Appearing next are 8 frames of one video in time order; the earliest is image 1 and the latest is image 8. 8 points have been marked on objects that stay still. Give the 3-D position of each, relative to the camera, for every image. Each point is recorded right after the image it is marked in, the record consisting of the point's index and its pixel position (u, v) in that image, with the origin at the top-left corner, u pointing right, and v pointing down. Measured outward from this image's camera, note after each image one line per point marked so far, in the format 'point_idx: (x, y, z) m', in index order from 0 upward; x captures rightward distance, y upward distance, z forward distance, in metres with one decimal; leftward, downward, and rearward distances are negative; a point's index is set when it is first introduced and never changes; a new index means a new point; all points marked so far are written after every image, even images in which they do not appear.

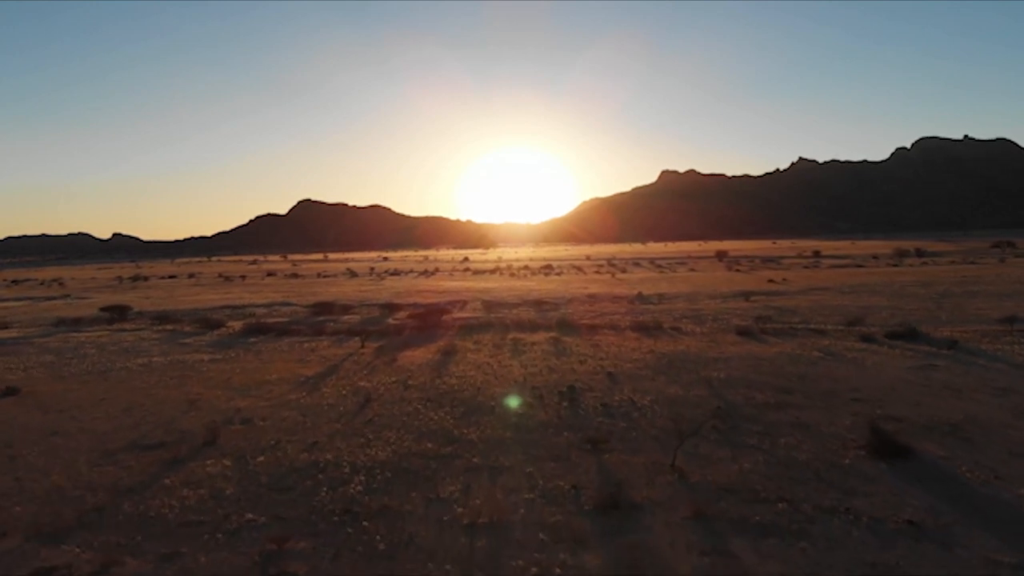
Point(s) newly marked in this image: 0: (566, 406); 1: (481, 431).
0: (+1.0, -2.1, +19.6) m
1: (-0.5, -2.3, +17.4) m
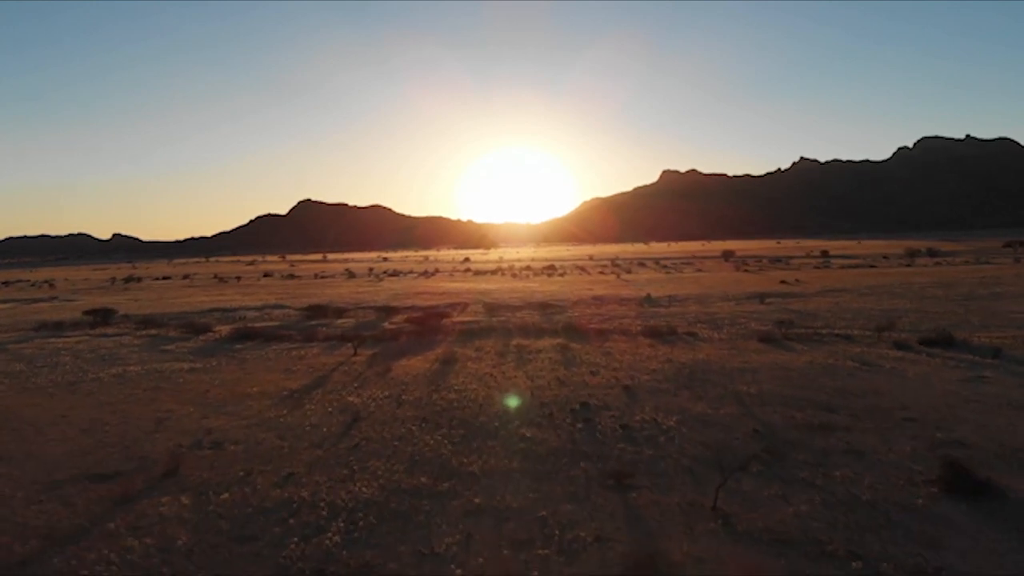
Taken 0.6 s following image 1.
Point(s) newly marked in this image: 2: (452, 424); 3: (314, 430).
0: (+1.1, -2.2, +17.2) m
1: (-0.4, -2.3, +15.0) m
2: (-1.0, -2.2, +18.0) m
3: (-3.3, -2.4, +18.4) m
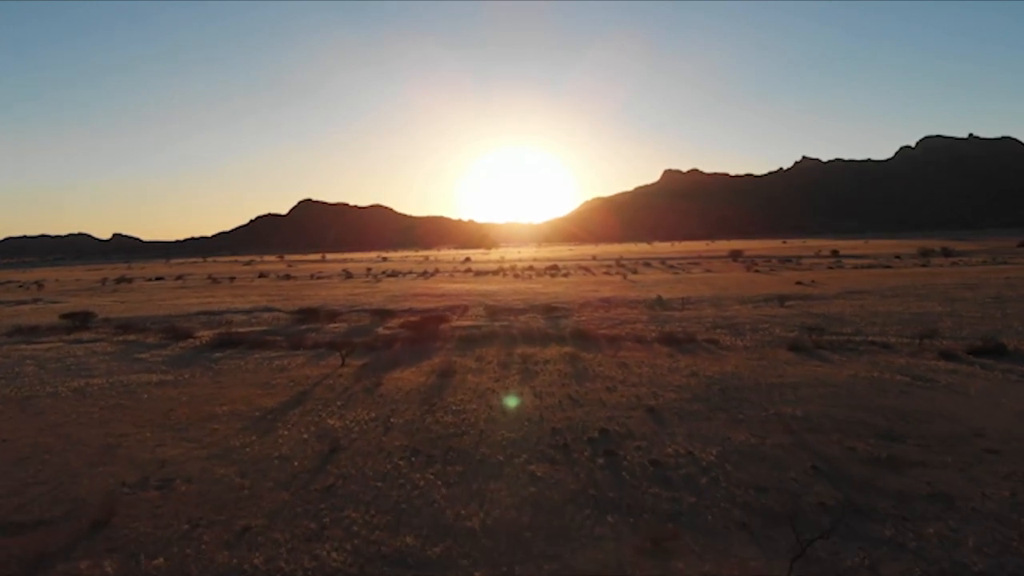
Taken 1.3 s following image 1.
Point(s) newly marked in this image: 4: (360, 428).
0: (+1.2, -2.3, +14.3) m
1: (-0.3, -2.4, +12.0) m
2: (-0.9, -2.3, +15.0) m
3: (-3.2, -2.5, +15.4) m
4: (-2.5, -2.3, +18.0) m
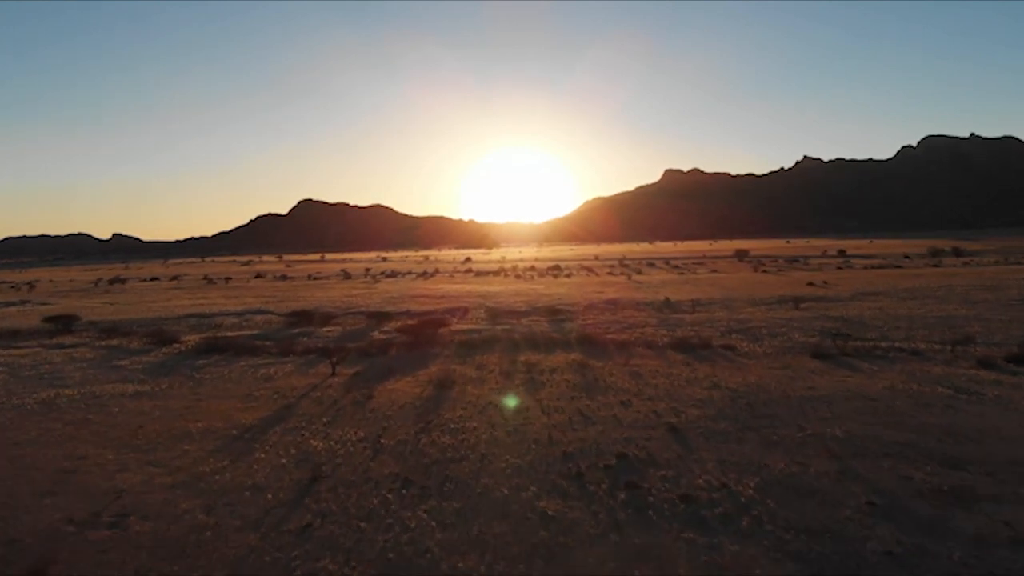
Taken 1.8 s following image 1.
0: (+1.2, -2.3, +12.3) m
1: (-0.2, -2.5, +10.0) m
2: (-0.8, -2.4, +13.0) m
3: (-3.1, -2.5, +13.4) m
4: (-2.4, -2.3, +16.0) m
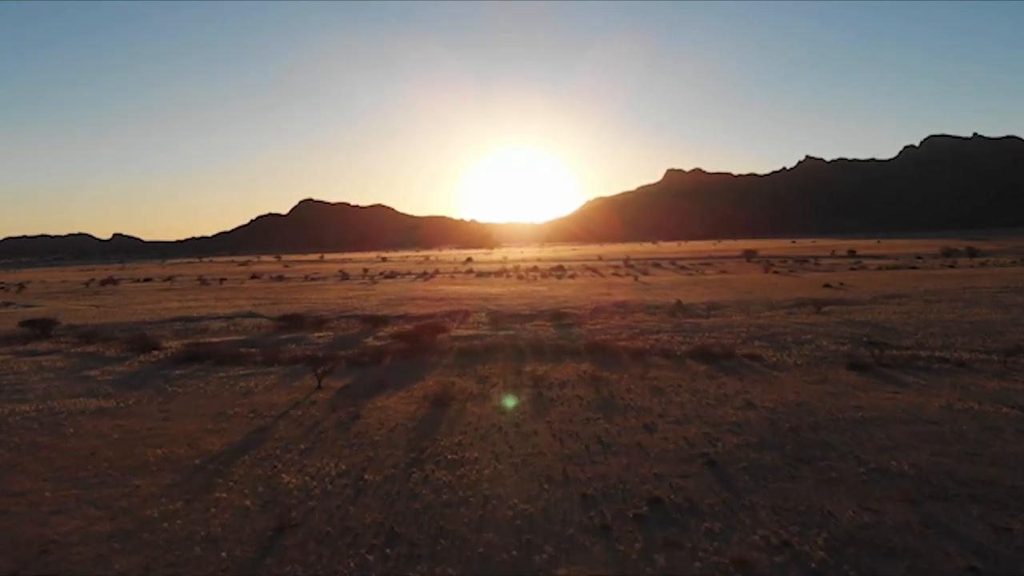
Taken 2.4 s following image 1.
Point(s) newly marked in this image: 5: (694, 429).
0: (+1.3, -2.4, +9.7) m
1: (-0.1, -2.6, +7.5) m
2: (-0.7, -2.5, +10.5) m
3: (-3.0, -2.6, +10.9) m
4: (-2.3, -2.4, +13.4) m
5: (+2.7, -2.1, +16.4) m
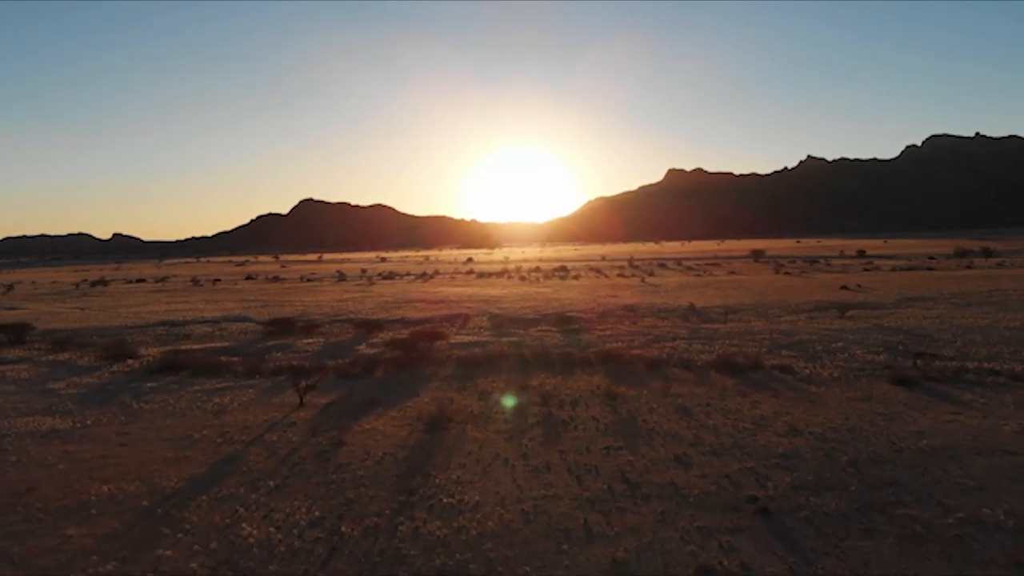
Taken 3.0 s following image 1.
0: (+1.4, -2.5, +7.2) m
1: (0.0, -2.7, +5.0) m
2: (-0.6, -2.6, +8.0) m
3: (-2.9, -2.7, +8.4) m
4: (-2.2, -2.5, +10.9) m
5: (+2.8, -2.2, +13.9) m
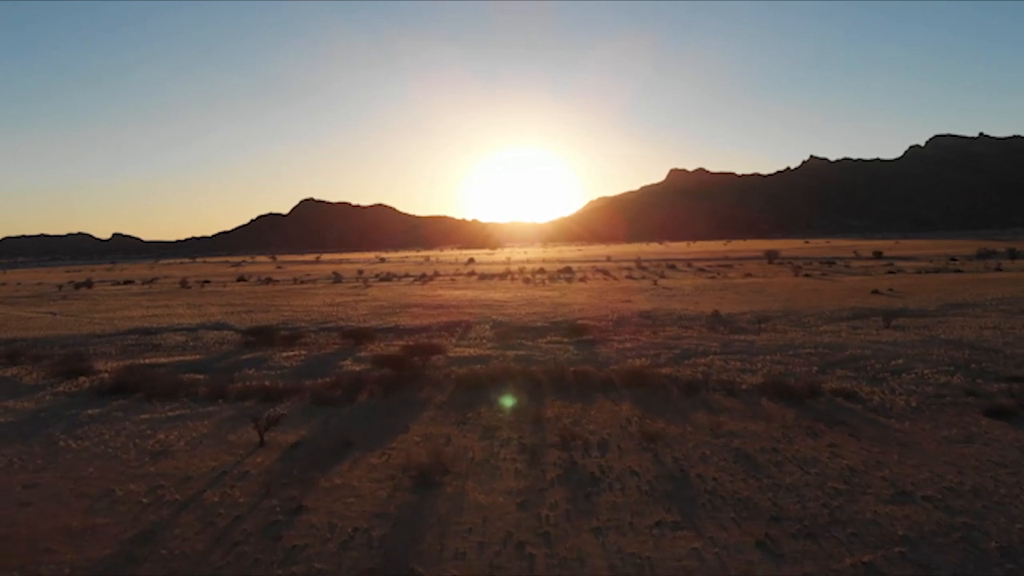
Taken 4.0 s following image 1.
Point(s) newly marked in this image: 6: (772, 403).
0: (+1.6, -2.7, +3.1) m
1: (+0.2, -2.9, +0.9) m
2: (-0.4, -2.7, +3.9) m
3: (-2.7, -2.9, +4.3) m
4: (-2.0, -2.7, +6.9) m
5: (+2.9, -2.4, +9.8) m
6: (+4.6, -2.0, +19.9) m
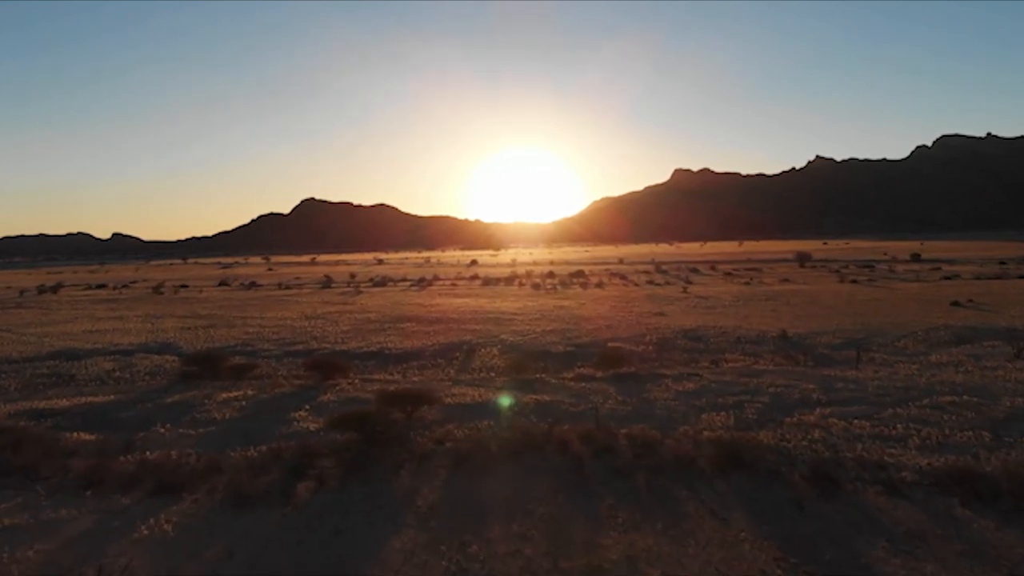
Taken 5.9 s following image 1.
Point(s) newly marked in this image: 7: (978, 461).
0: (+1.9, -3.1, -4.8) m
1: (+0.5, -3.3, -7.0) m
2: (-0.1, -3.1, -4.0) m
3: (-2.4, -3.3, -3.6) m
4: (-1.7, -3.1, -1.1) m
5: (+3.3, -2.8, +1.9) m
6: (+4.9, -2.4, +11.9) m
7: (+6.2, -2.2, +15.0) m
